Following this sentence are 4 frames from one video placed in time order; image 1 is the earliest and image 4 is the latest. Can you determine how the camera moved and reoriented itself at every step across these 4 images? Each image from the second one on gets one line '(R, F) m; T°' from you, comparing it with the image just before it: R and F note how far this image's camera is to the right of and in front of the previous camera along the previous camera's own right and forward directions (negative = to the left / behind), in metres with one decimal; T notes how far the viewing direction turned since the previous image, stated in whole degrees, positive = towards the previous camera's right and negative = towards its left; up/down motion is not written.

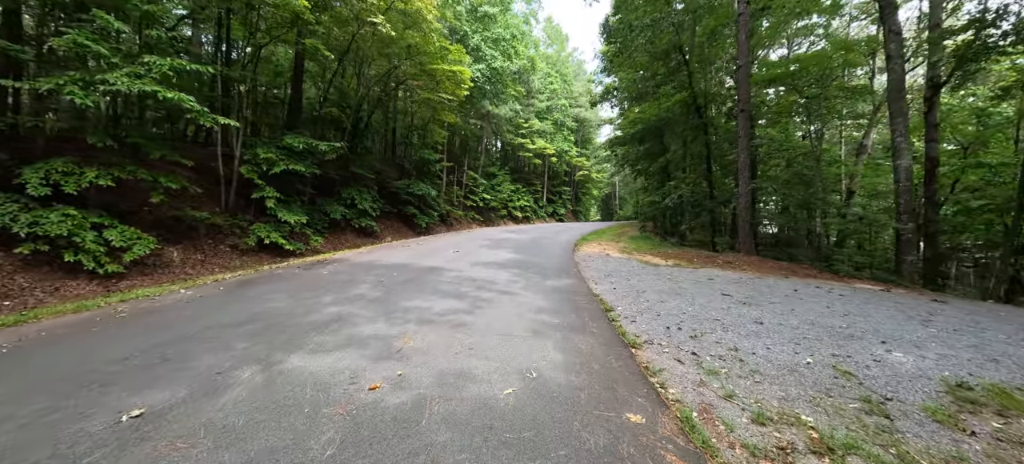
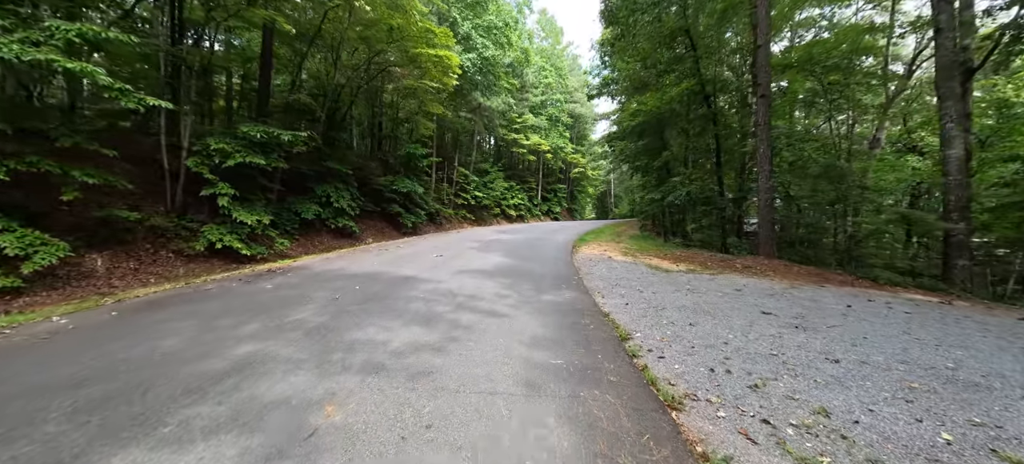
(+0.1, +1.2) m; +1°
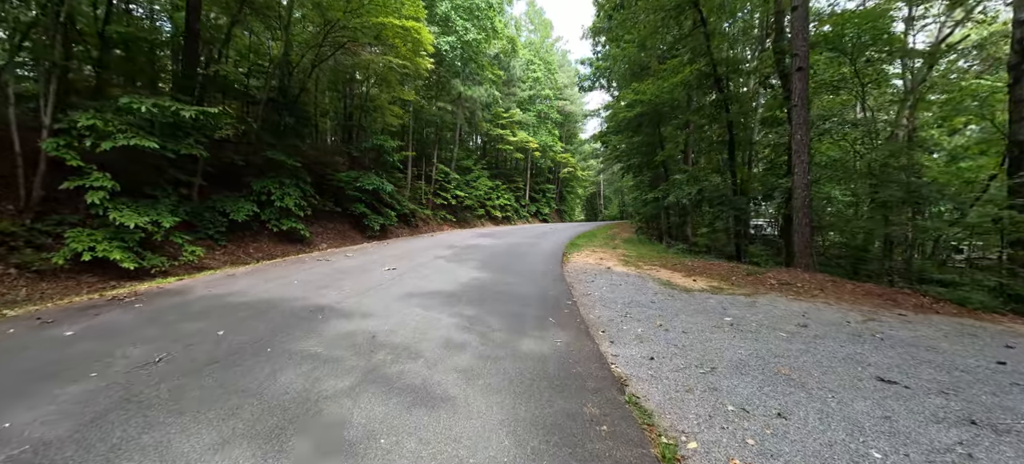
(+0.3, +1.9) m; +2°
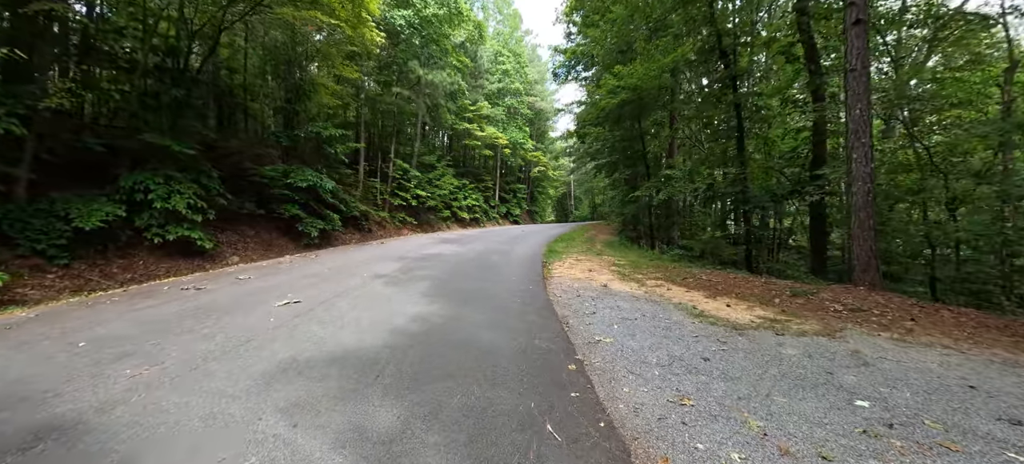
(+0.1, +2.1) m; +5°
